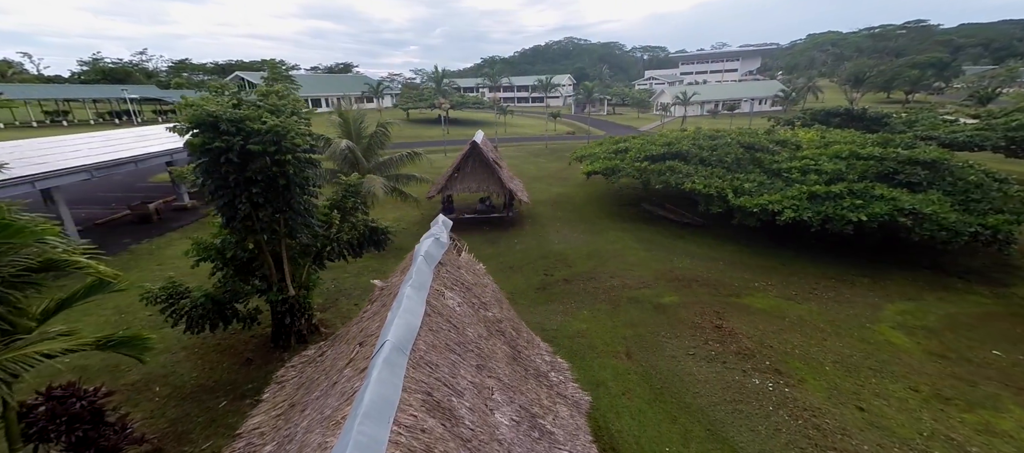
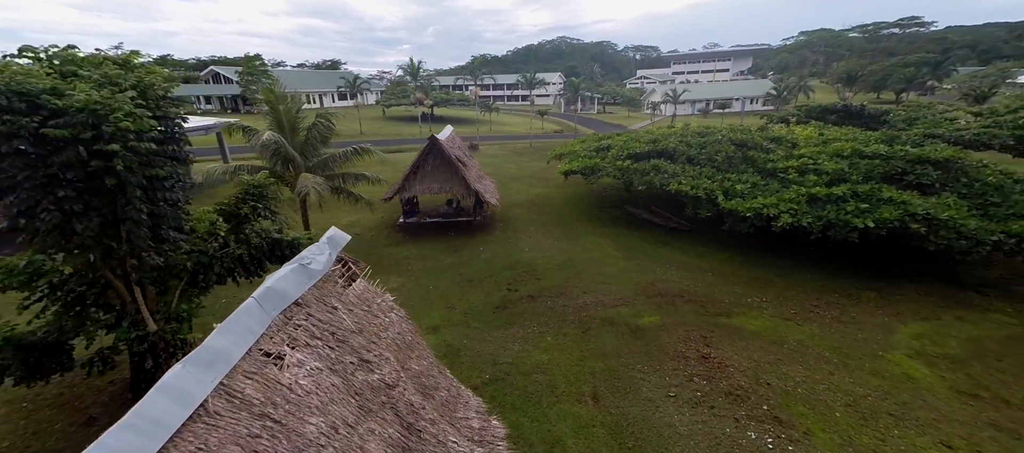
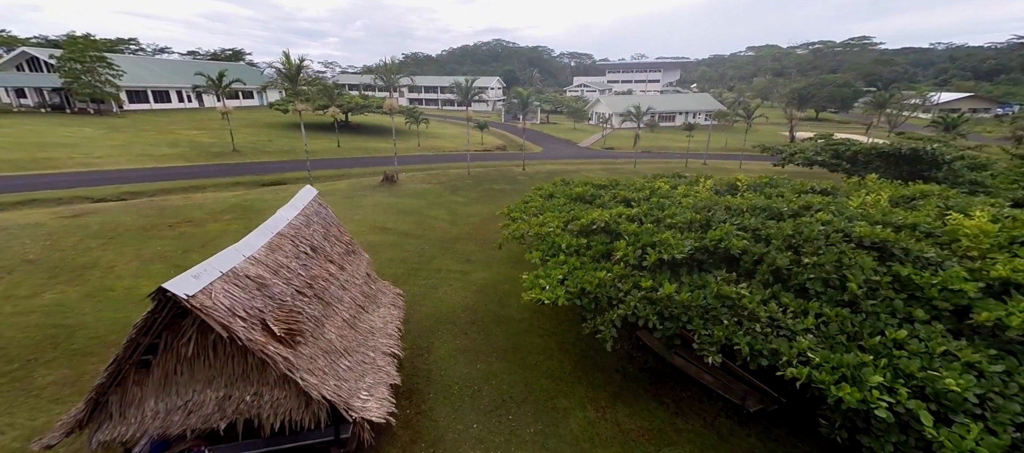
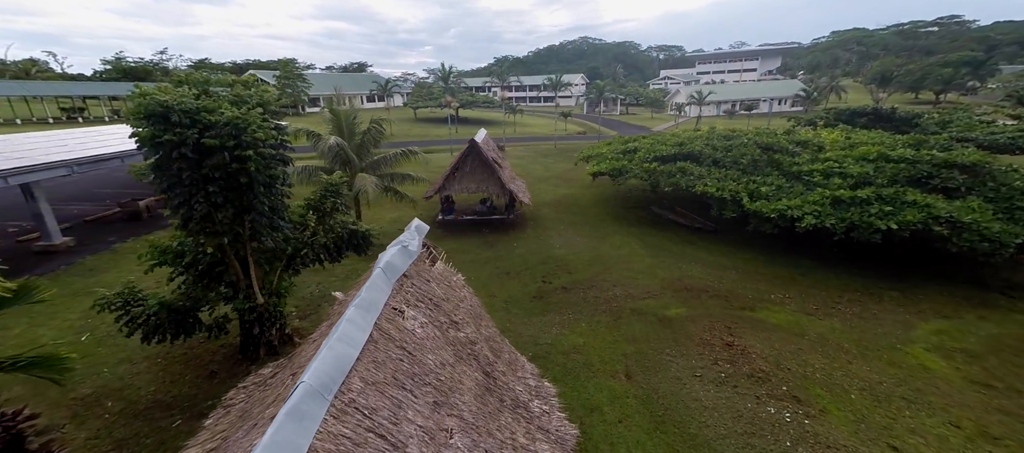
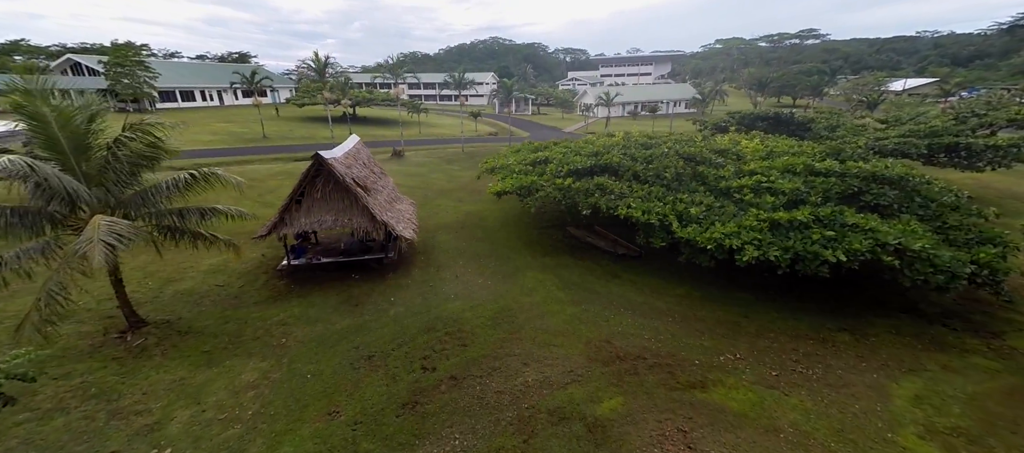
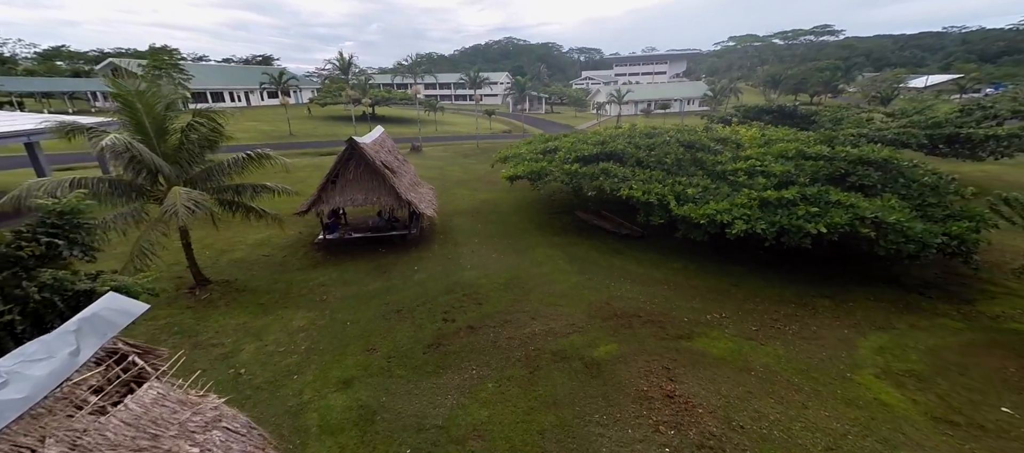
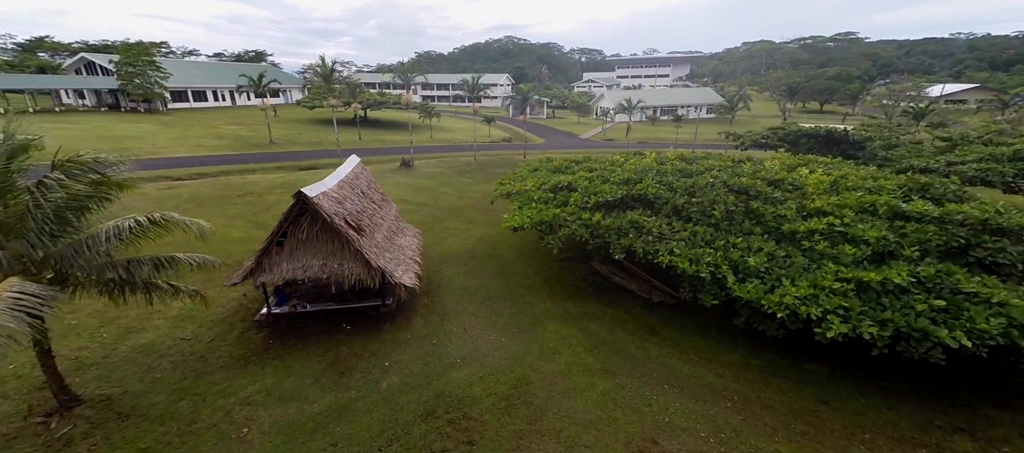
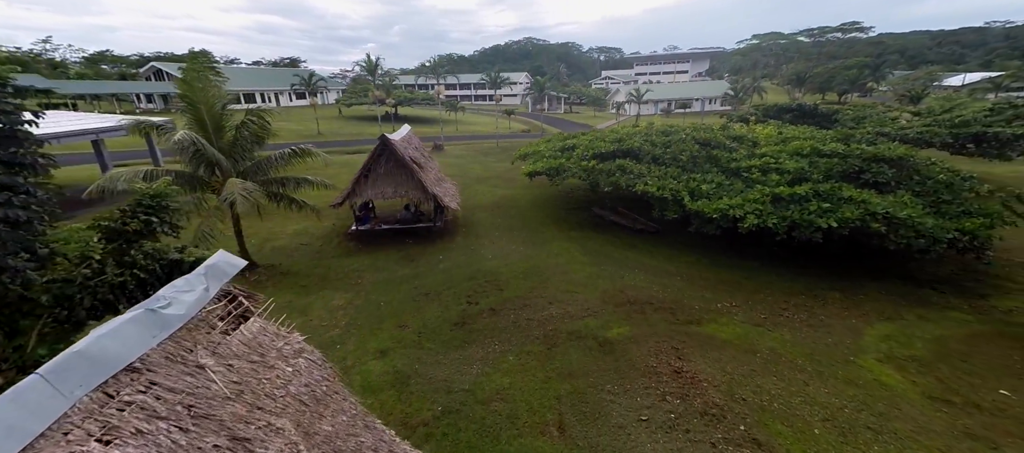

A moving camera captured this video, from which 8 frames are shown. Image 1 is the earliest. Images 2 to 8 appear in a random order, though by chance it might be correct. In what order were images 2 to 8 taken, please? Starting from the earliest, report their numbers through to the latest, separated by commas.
4, 2, 8, 6, 5, 7, 3
